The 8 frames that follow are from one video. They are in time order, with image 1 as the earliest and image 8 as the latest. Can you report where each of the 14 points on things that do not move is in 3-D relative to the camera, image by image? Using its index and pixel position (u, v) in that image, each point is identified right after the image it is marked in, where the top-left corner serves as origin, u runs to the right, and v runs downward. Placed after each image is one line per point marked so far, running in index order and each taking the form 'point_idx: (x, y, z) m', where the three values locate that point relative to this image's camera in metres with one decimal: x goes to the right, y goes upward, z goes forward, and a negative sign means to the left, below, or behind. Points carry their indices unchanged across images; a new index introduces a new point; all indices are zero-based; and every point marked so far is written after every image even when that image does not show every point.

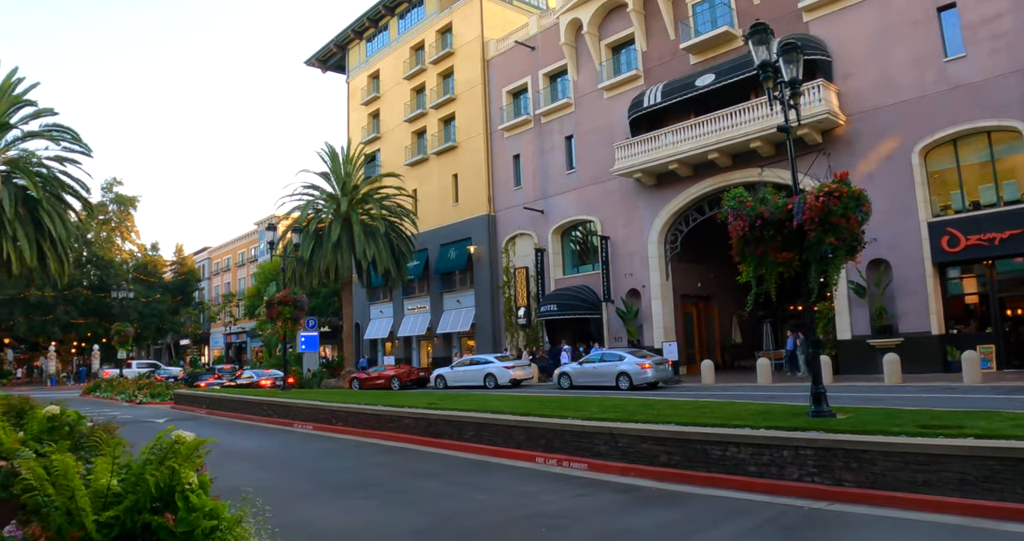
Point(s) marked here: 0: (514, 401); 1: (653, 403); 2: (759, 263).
0: (+0.1, -2.6, +13.6) m
1: (+2.5, -2.4, +12.4) m
2: (+4.1, +0.1, +11.4) m
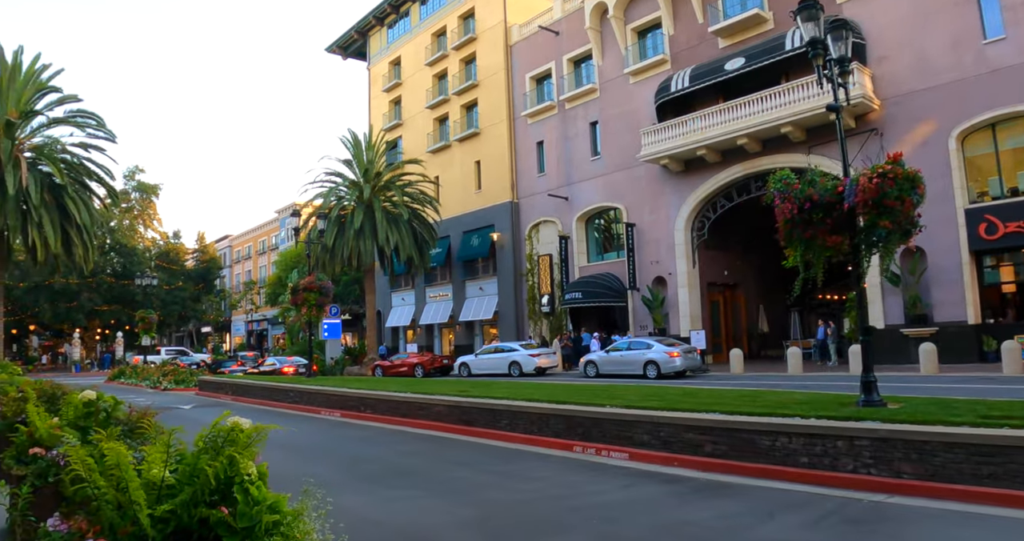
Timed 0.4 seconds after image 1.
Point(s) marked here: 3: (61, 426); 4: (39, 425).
0: (+0.7, -2.3, +13.3) m
1: (+3.2, -2.1, +12.1) m
2: (+4.7, +0.4, +11.0) m
3: (-3.5, -1.2, +5.4) m
4: (-3.7, -1.2, +5.3) m
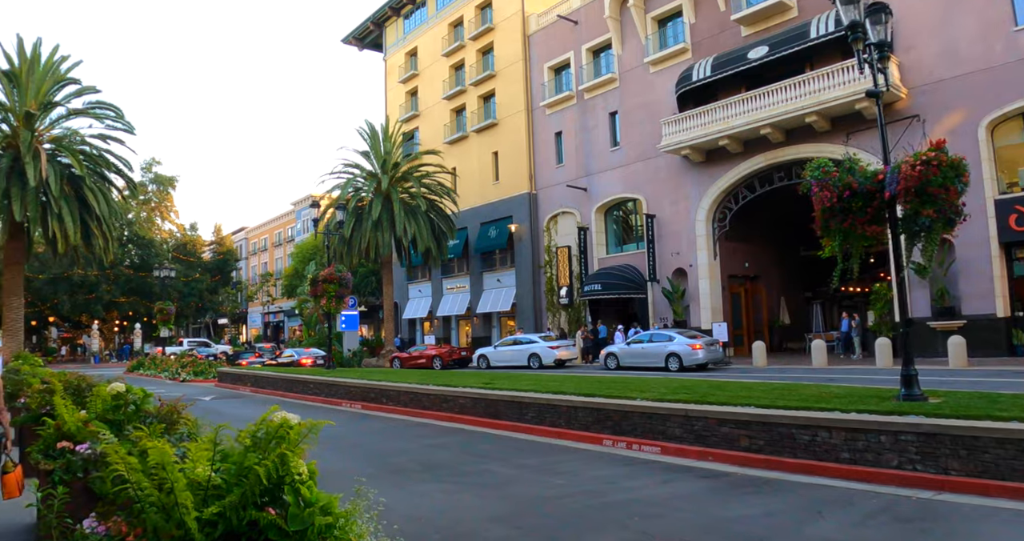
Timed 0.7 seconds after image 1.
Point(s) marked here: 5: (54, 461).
0: (+1.2, -2.1, +13.0) m
1: (+3.6, -1.9, +11.8) m
2: (+5.1, +0.5, +10.6) m
3: (-3.2, -1.1, +5.2) m
4: (-3.3, -1.1, +5.1) m
5: (-3.2, -1.3, +4.8) m
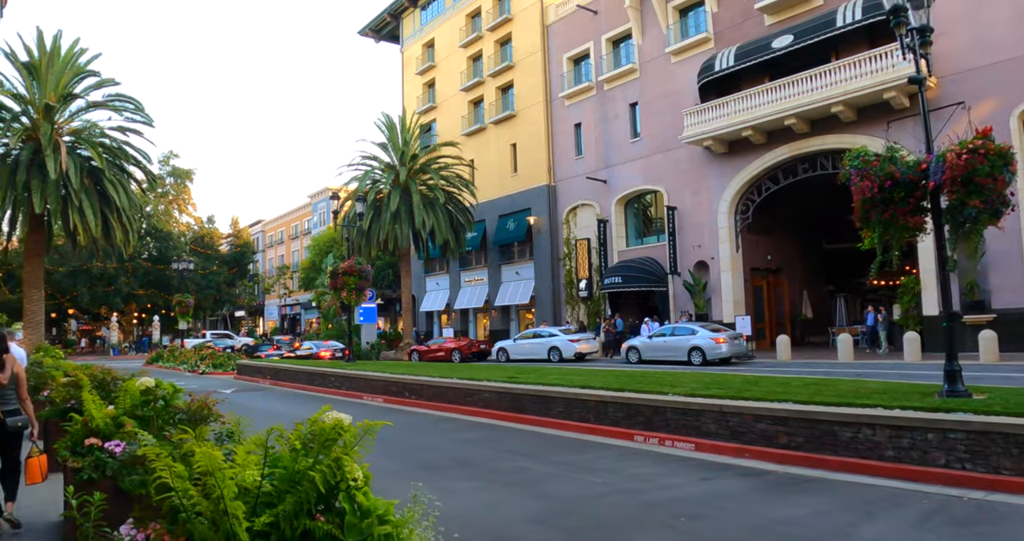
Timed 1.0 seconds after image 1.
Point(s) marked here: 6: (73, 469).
0: (+1.7, -1.9, +12.8) m
1: (+4.1, -1.8, +11.4) m
2: (+5.6, +0.6, +10.3) m
3: (-2.9, -1.1, +5.0) m
4: (-3.0, -1.0, +4.9) m
5: (-2.9, -1.3, +4.6) m
6: (-2.9, -1.3, +4.5) m
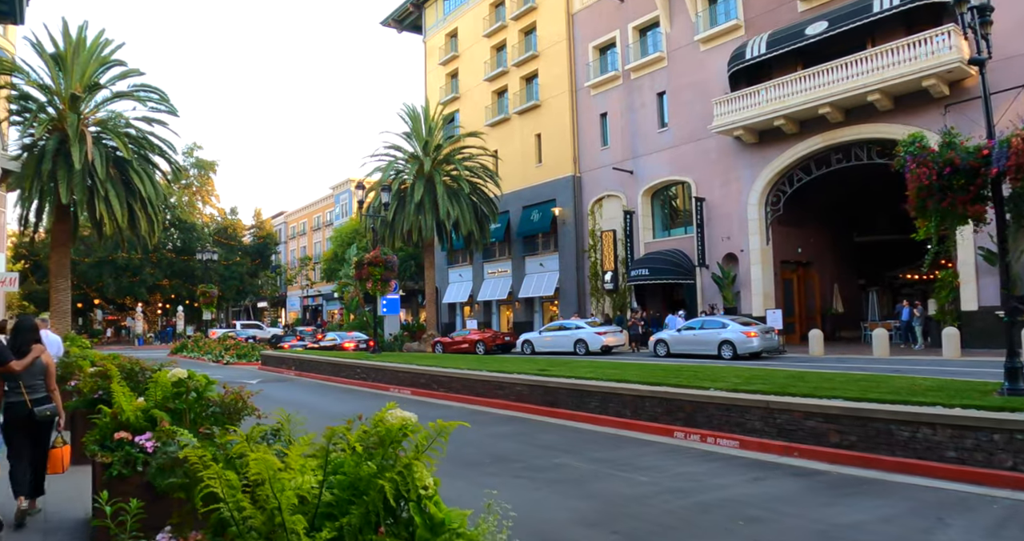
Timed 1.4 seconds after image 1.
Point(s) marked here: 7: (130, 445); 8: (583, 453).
0: (+2.2, -1.8, +12.4) m
1: (+4.6, -1.7, +11.0) m
2: (+6.1, +0.8, +9.8) m
3: (-2.5, -0.9, +4.7) m
4: (-2.6, -0.9, +4.7) m
5: (-2.5, -1.1, +4.3) m
6: (-2.5, -1.2, +4.3) m
7: (-2.4, -1.1, +4.4) m
8: (+0.9, -2.2, +8.4) m
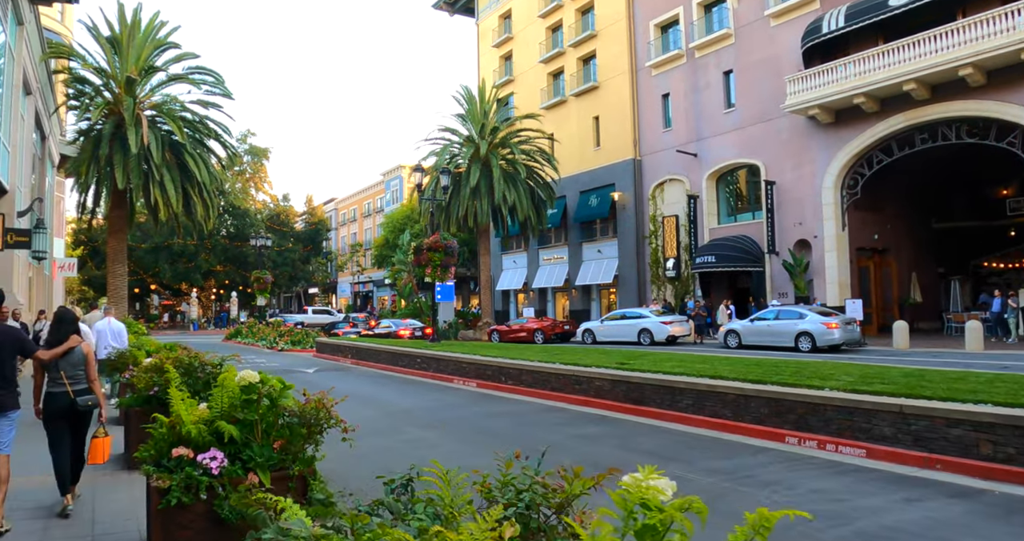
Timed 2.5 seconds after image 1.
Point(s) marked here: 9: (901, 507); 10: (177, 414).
0: (+3.5, -1.5, +11.3) m
1: (+5.8, -1.5, +9.7) m
2: (+7.2, +0.9, +8.4) m
3: (-1.7, -0.8, +3.9) m
4: (-1.8, -0.8, +3.9) m
5: (-1.7, -1.0, +3.5) m
6: (-1.7, -1.1, +3.5) m
7: (-1.6, -1.0, +3.6) m
8: (+1.9, -2.0, +7.4) m
9: (+3.4, -2.0, +5.9) m
10: (-1.9, -0.8, +3.9) m
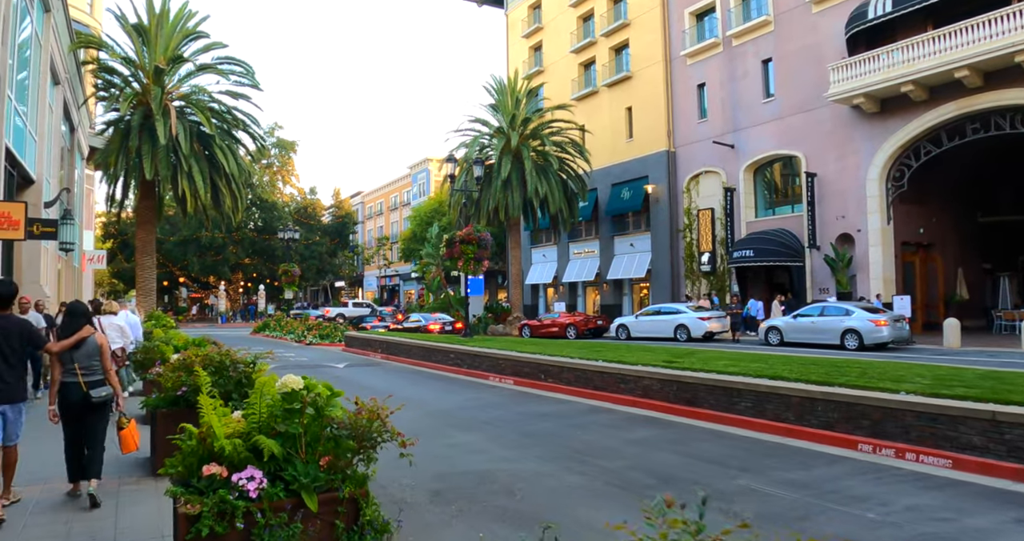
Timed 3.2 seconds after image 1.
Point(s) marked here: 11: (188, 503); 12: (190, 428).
0: (+4.2, -1.4, +10.6) m
1: (+6.4, -1.4, +8.9) m
2: (+7.8, +1.0, +7.5) m
3: (-1.3, -0.7, +3.4) m
4: (-1.4, -0.7, +3.3) m
5: (-1.3, -1.0, +3.0) m
6: (-1.4, -1.0, +3.0) m
7: (-1.2, -0.9, +3.0) m
8: (+2.4, -2.0, +6.7) m
9: (+3.8, -2.0, +5.3) m
10: (-1.4, -0.7, +3.4) m
11: (-1.4, -1.0, +3.0) m
12: (-1.6, -0.8, +3.4) m
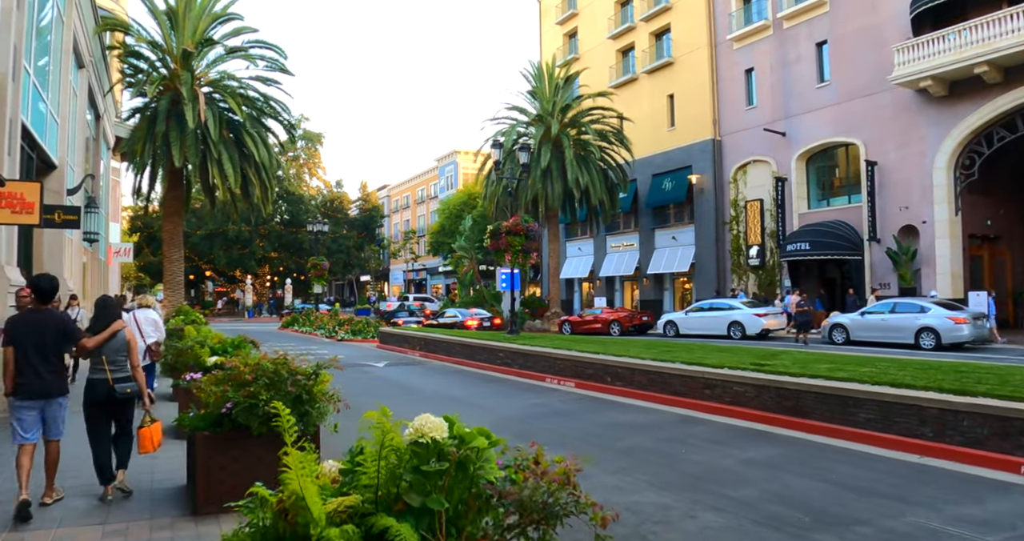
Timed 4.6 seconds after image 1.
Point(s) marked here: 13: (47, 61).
0: (+5.2, -1.3, +9.2) m
1: (+7.4, -1.3, +7.5) m
2: (+8.7, +1.1, +6.1) m
3: (-0.5, -0.7, +2.2) m
4: (-0.6, -0.6, +2.2) m
5: (-0.5, -0.9, +1.8) m
6: (-0.6, -0.9, +1.8) m
7: (-0.5, -0.8, +1.9) m
8: (+3.3, -1.9, +5.4) m
9: (+4.7, -1.9, +3.9) m
10: (-0.7, -0.6, +2.2) m
11: (-0.6, -0.9, +1.8) m
12: (-0.8, -0.7, +2.2) m
13: (-10.5, +4.8, +15.7) m
